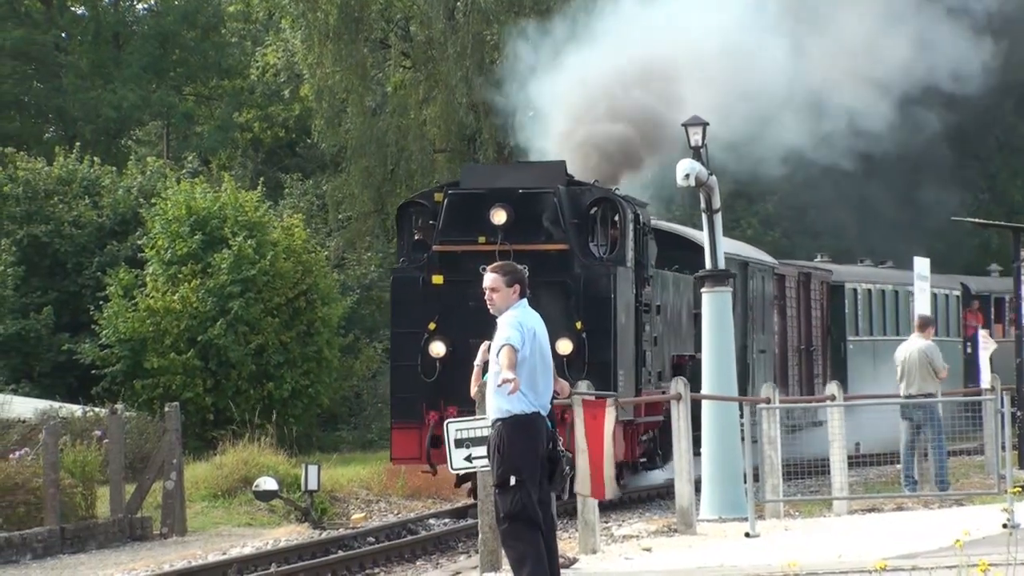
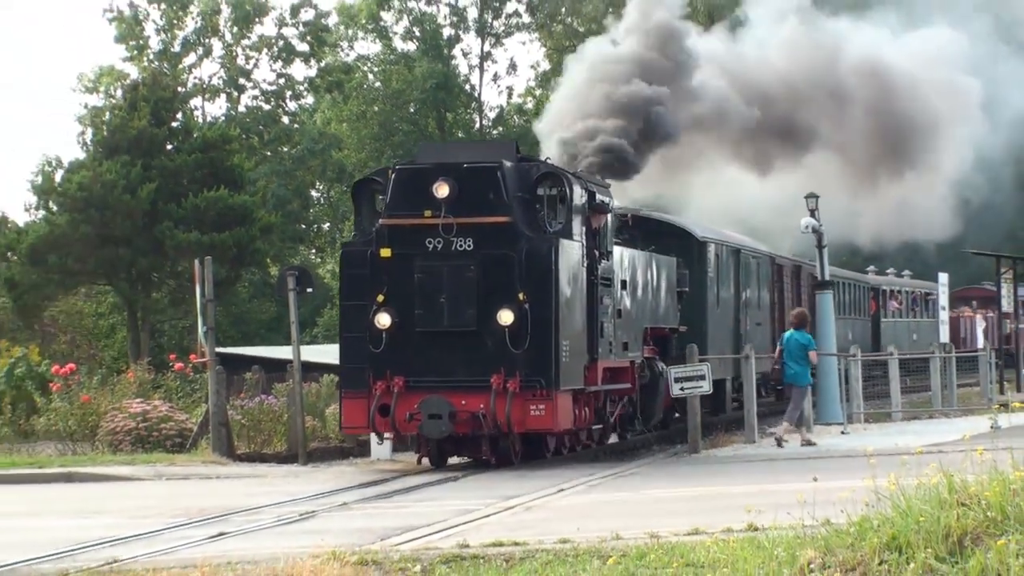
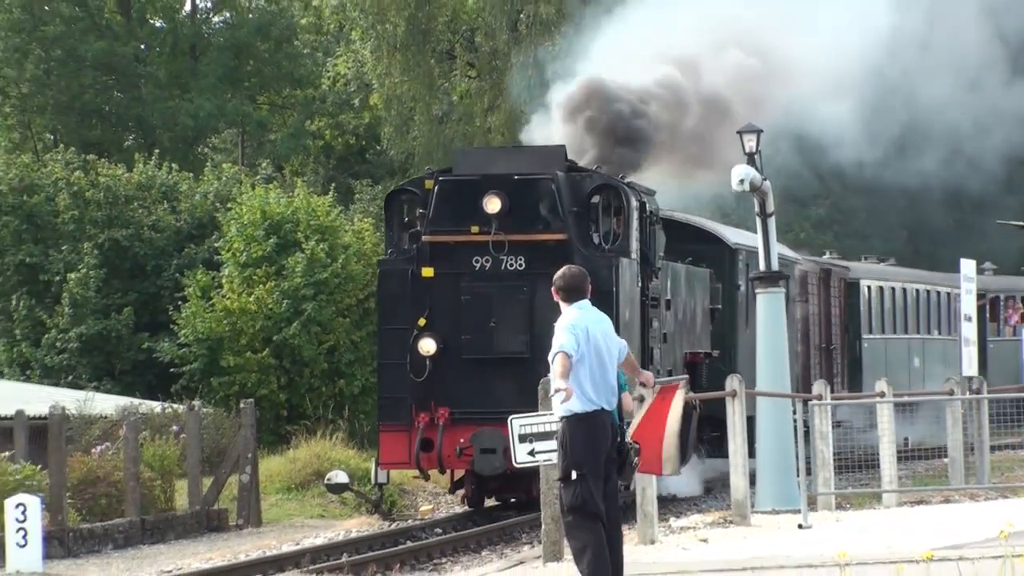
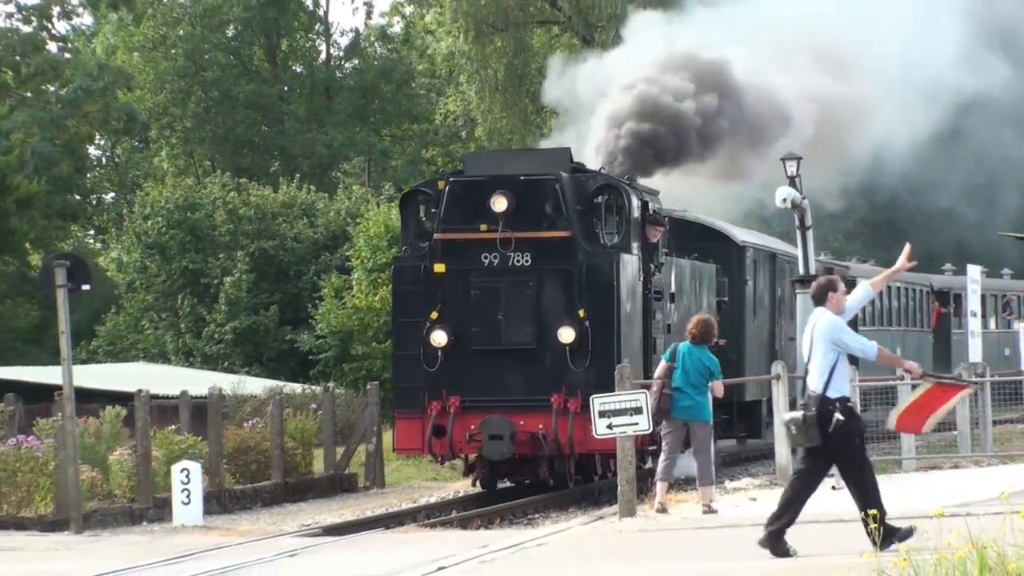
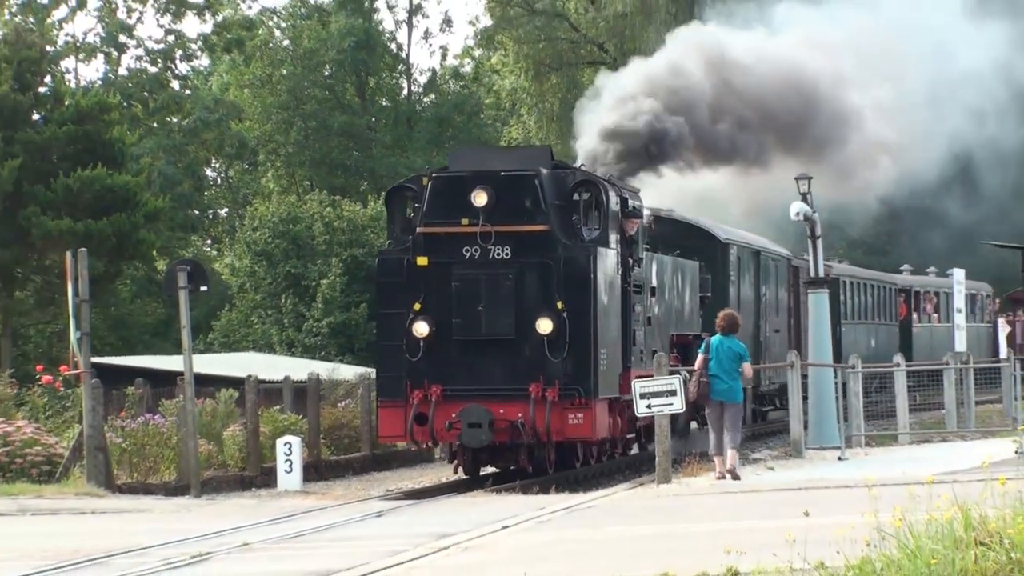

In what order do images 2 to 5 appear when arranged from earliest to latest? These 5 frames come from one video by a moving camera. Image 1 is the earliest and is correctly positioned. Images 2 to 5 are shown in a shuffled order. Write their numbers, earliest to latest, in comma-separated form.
3, 4, 5, 2
